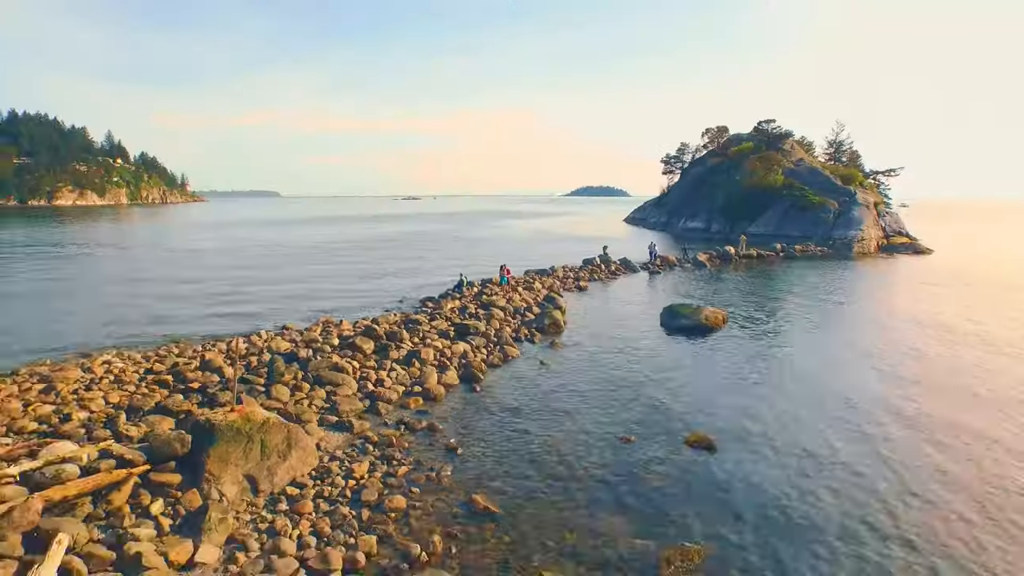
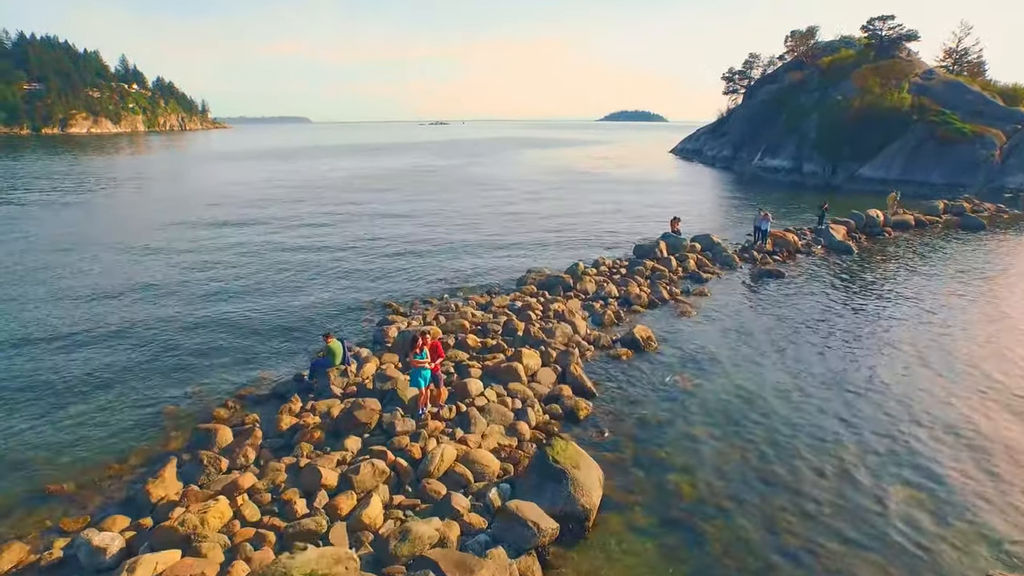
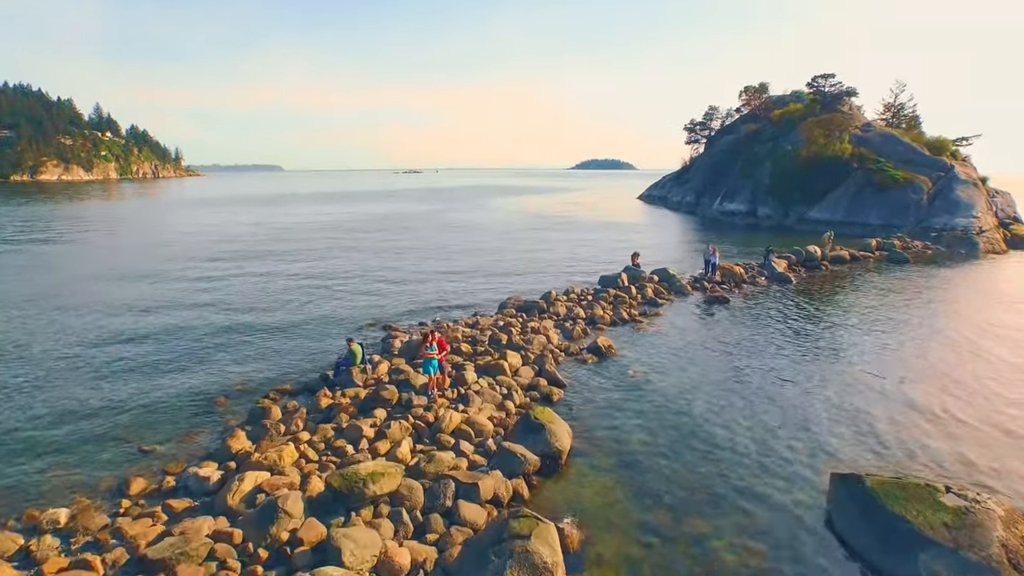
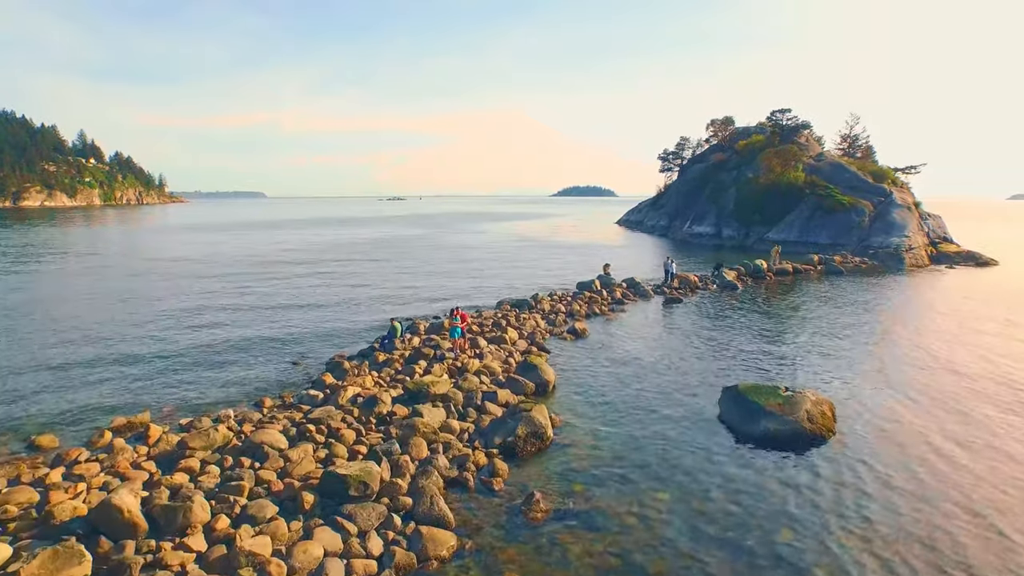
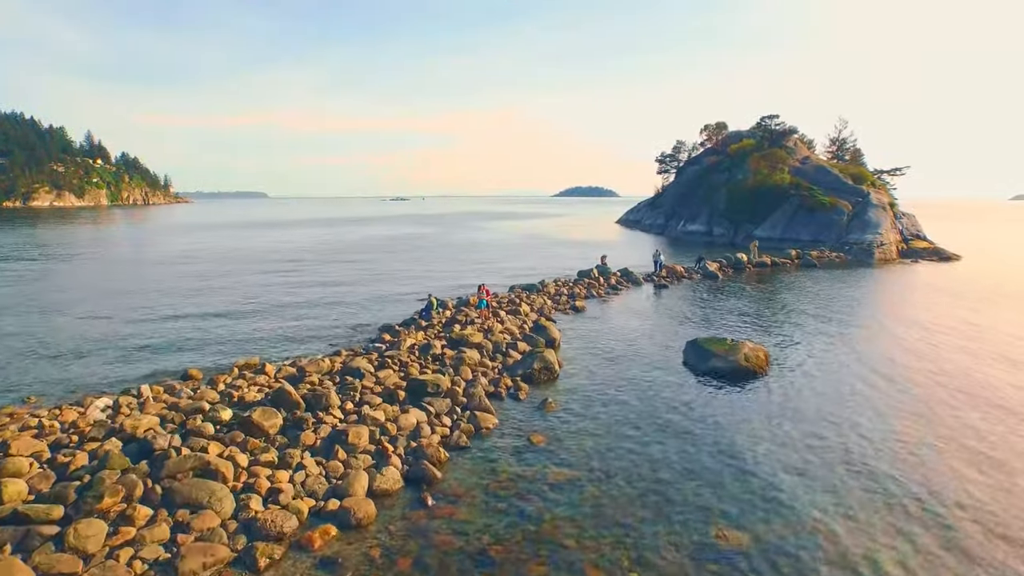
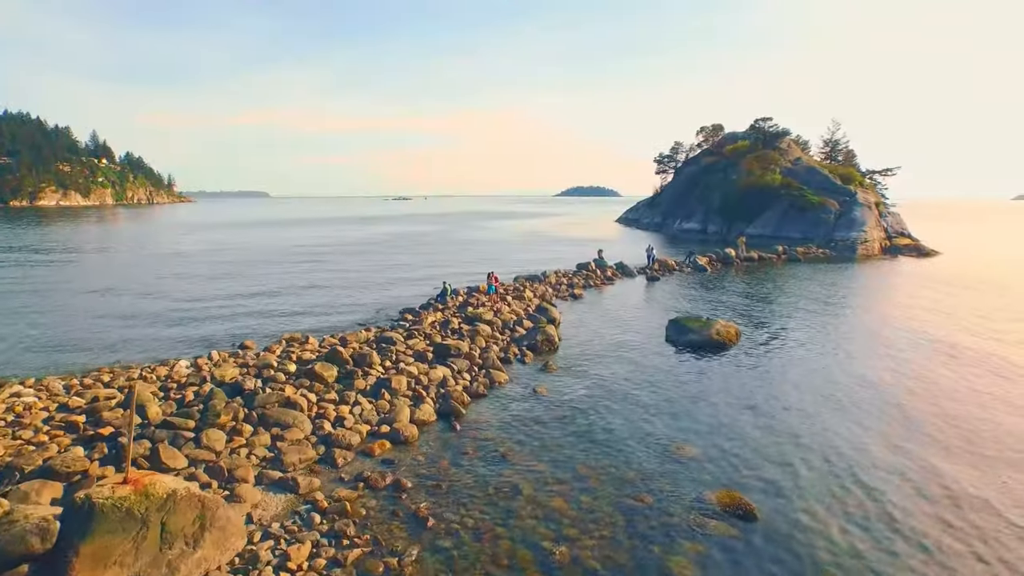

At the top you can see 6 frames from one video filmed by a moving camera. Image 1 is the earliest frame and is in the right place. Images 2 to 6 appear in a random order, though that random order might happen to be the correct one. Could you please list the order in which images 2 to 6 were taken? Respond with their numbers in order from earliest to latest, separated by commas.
6, 5, 4, 3, 2
